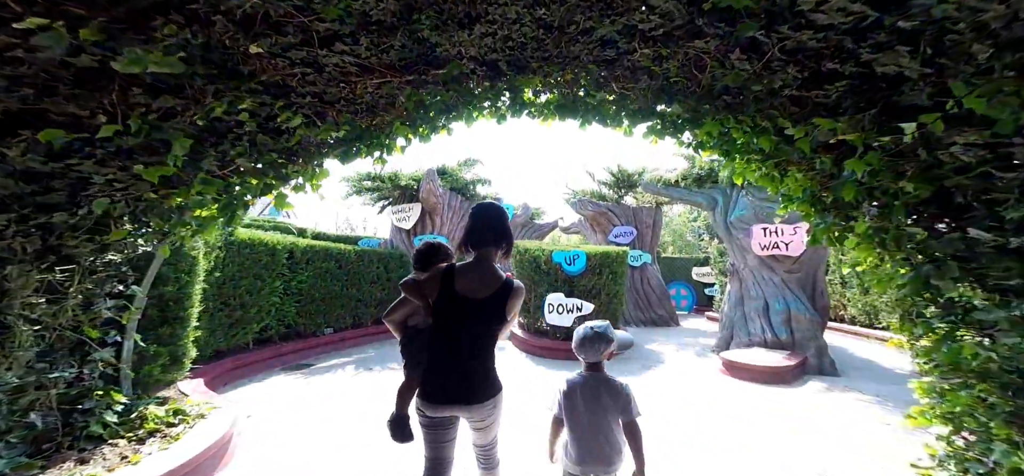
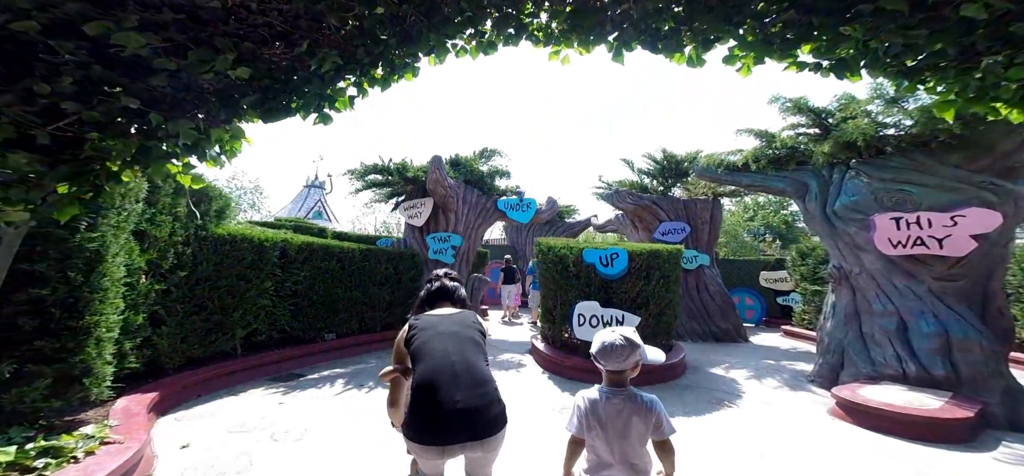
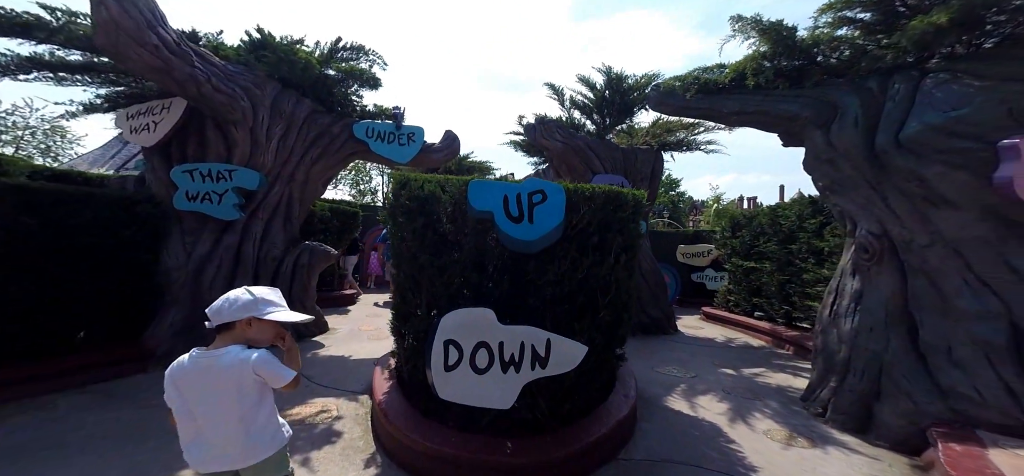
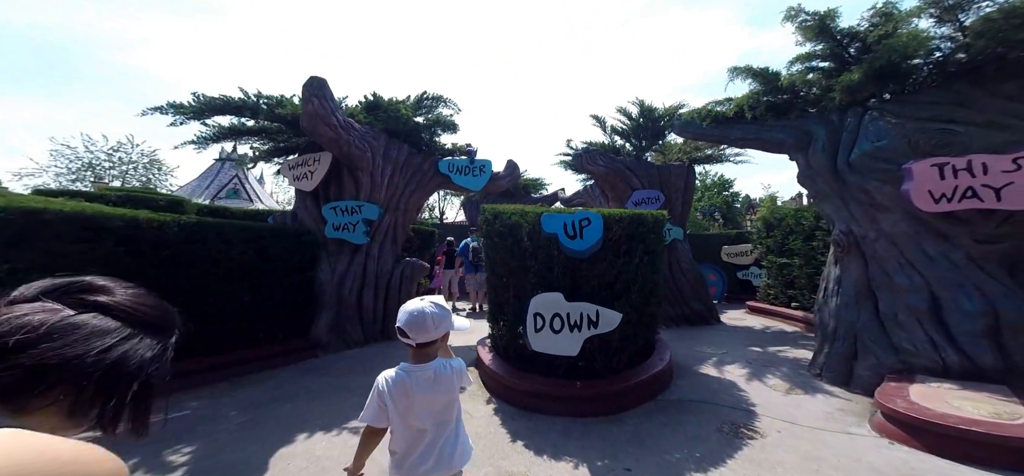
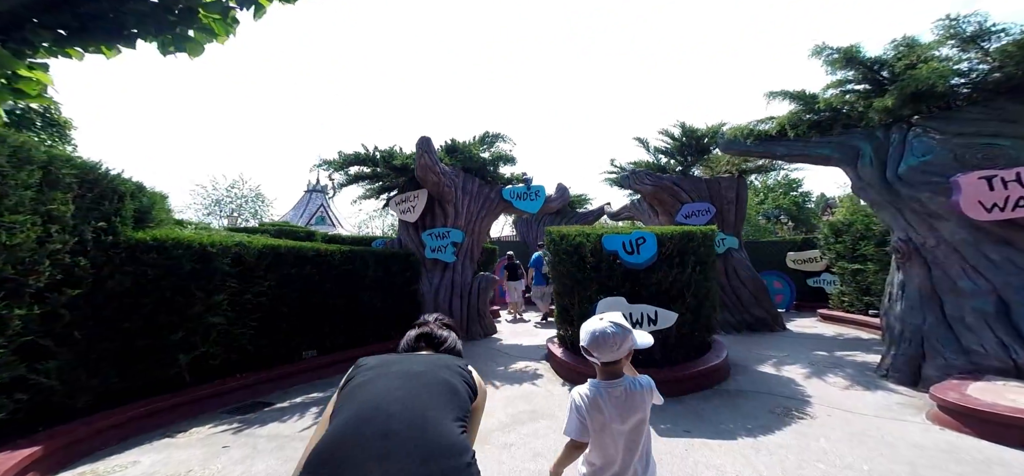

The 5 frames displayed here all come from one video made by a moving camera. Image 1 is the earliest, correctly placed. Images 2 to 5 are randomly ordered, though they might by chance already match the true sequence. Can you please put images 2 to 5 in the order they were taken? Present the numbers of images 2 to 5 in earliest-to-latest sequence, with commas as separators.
2, 5, 4, 3
